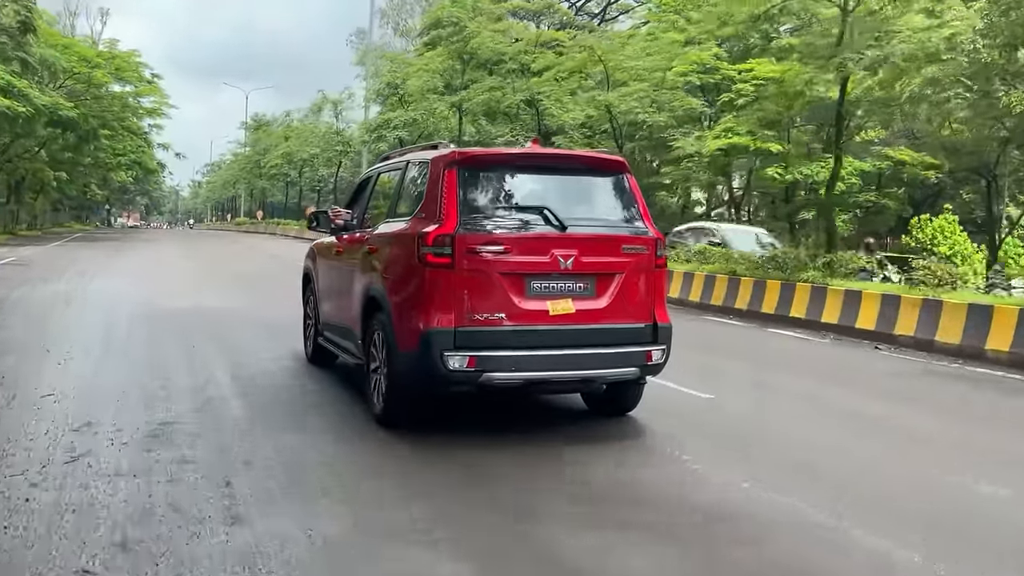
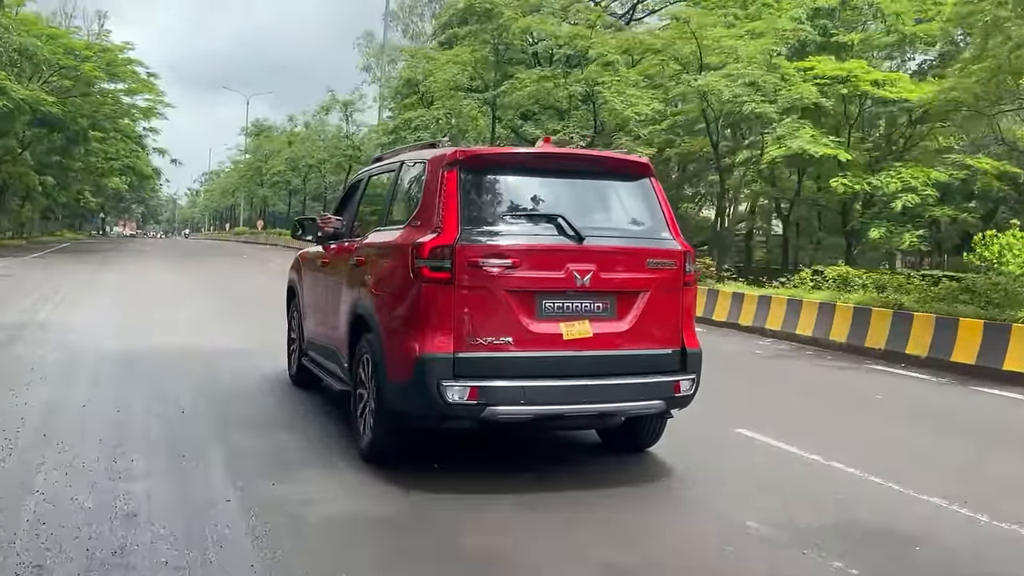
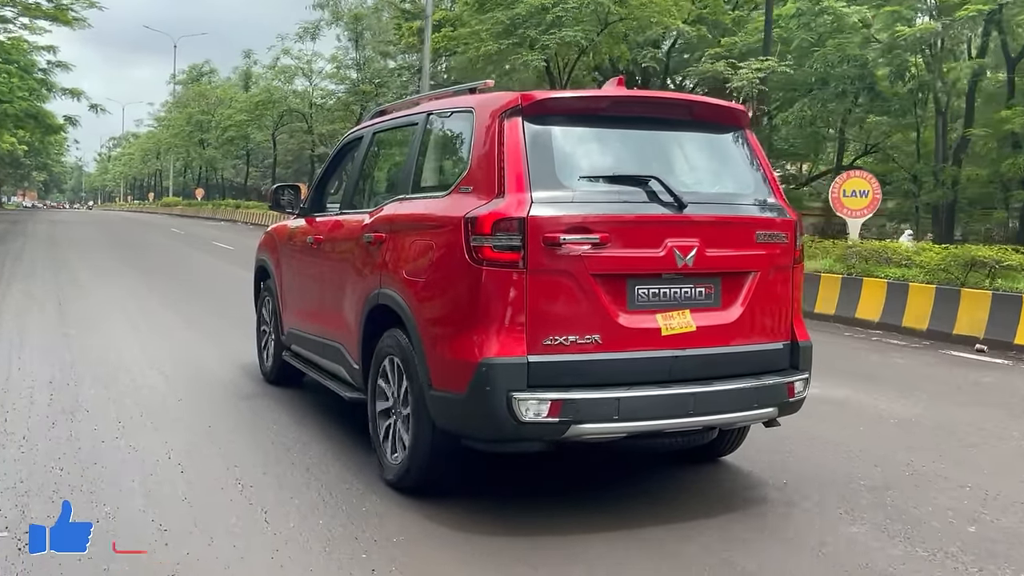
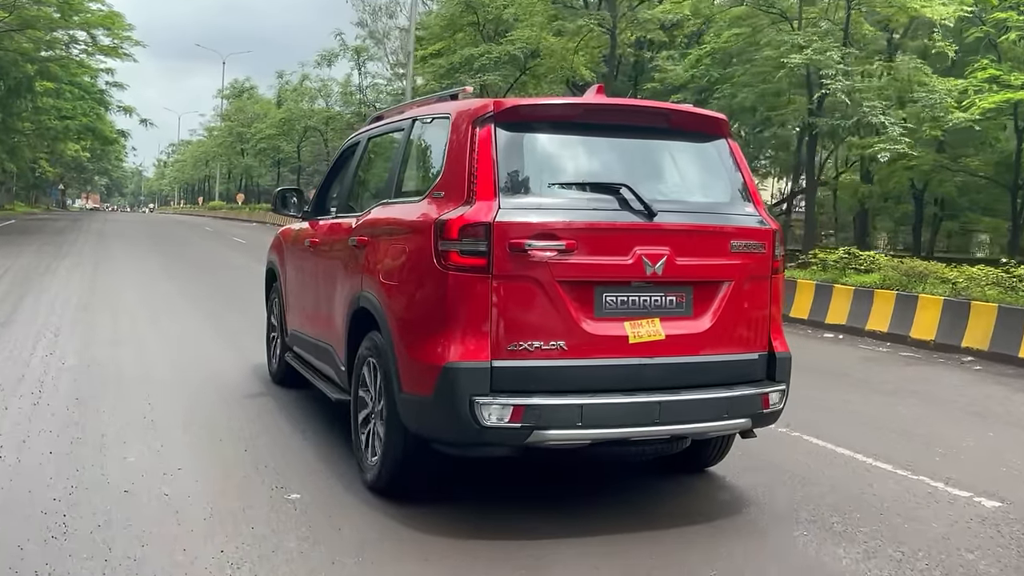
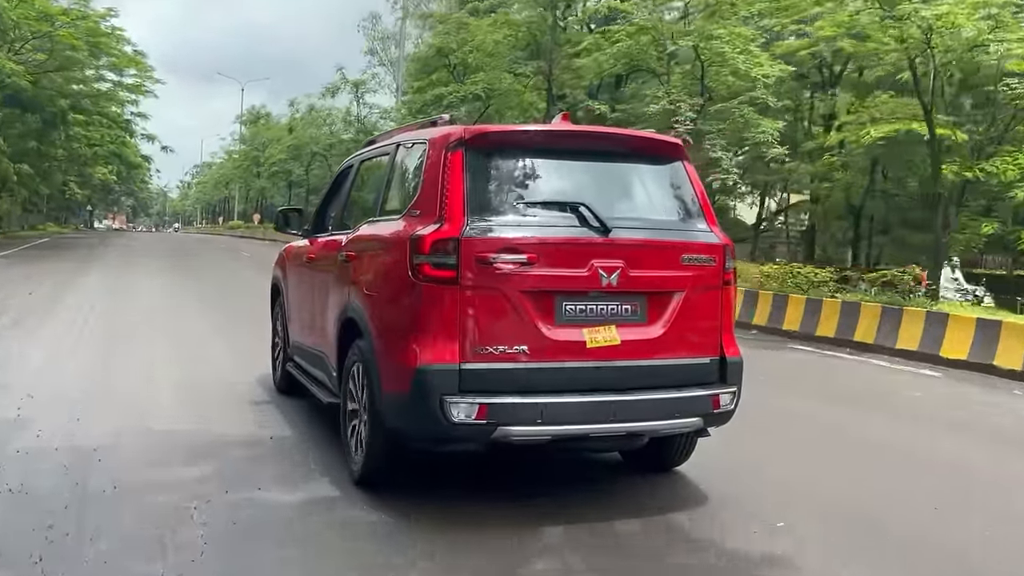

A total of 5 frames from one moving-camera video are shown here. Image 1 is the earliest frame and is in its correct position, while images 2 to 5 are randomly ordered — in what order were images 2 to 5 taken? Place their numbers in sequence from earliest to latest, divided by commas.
2, 5, 4, 3
